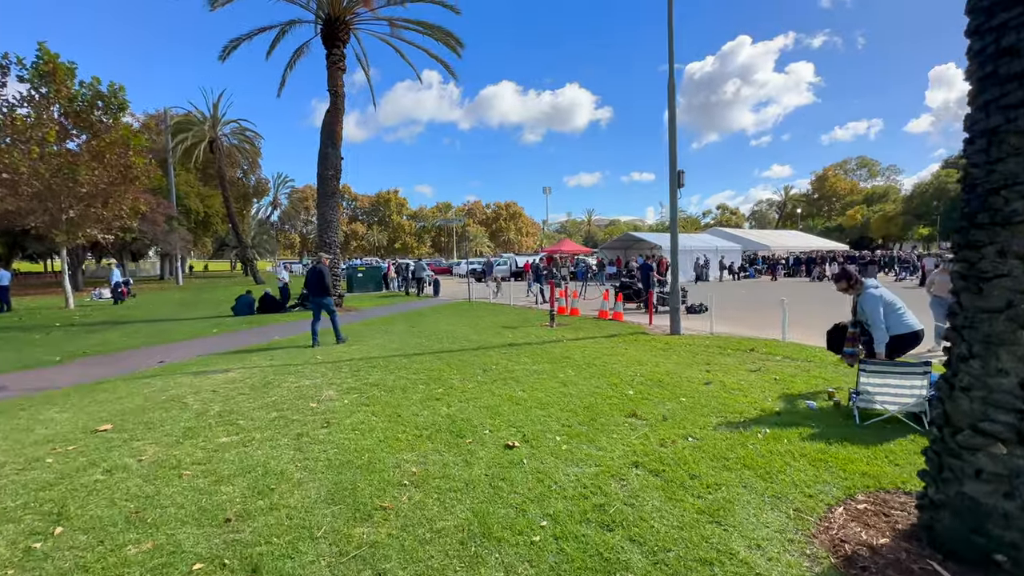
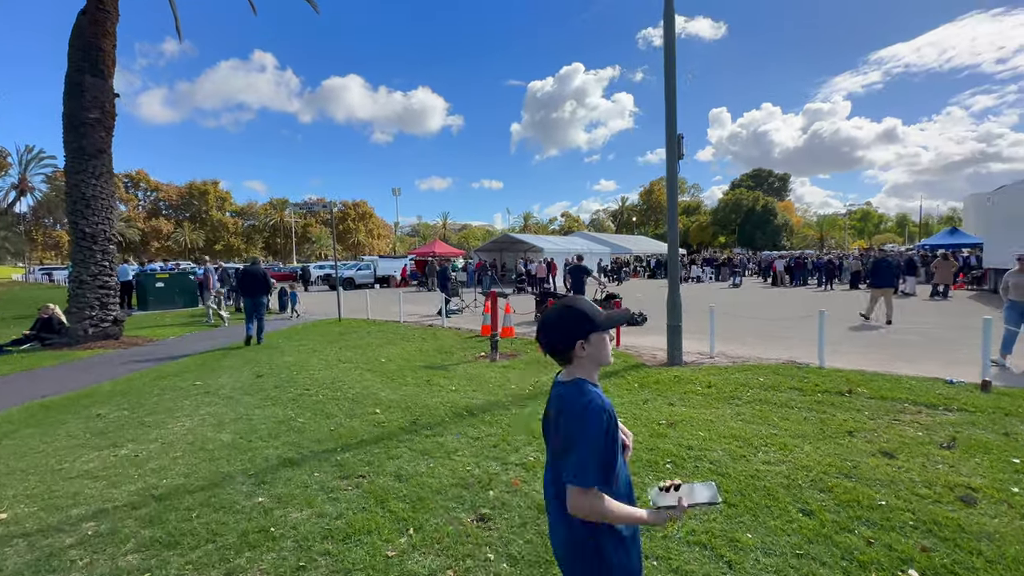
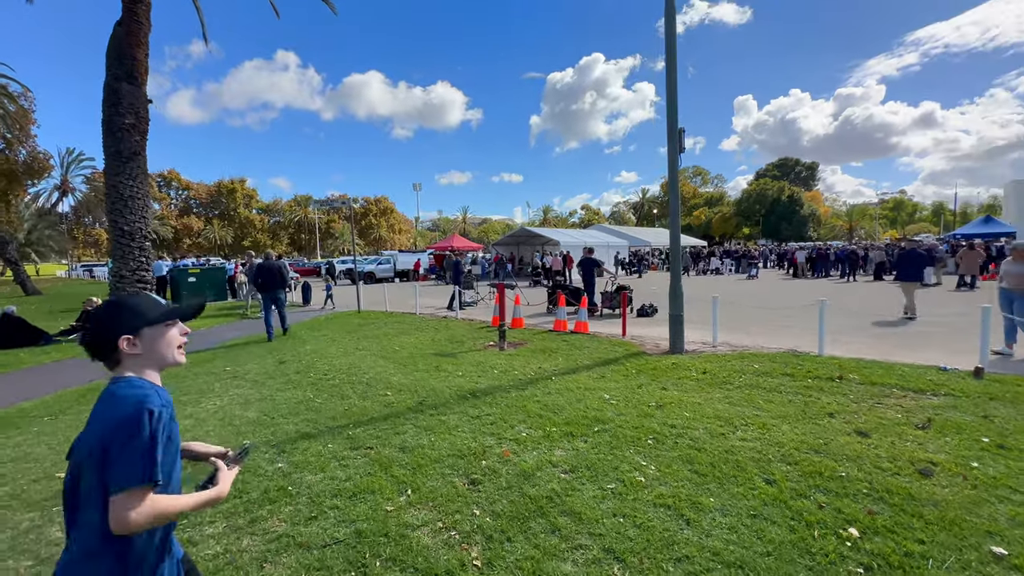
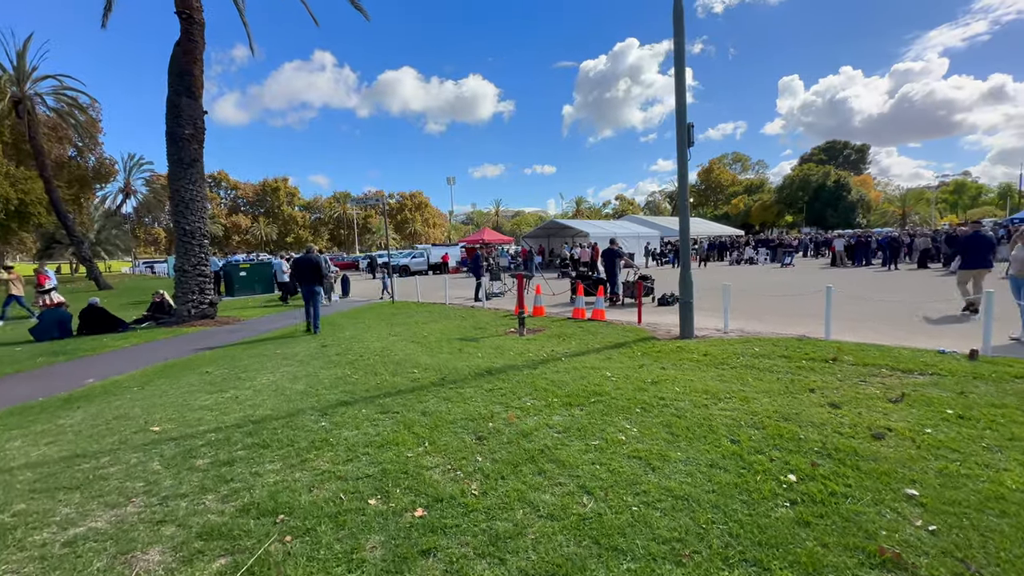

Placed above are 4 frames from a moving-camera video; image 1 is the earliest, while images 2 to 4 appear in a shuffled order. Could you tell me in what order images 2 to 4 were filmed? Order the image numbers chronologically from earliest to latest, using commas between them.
4, 3, 2
